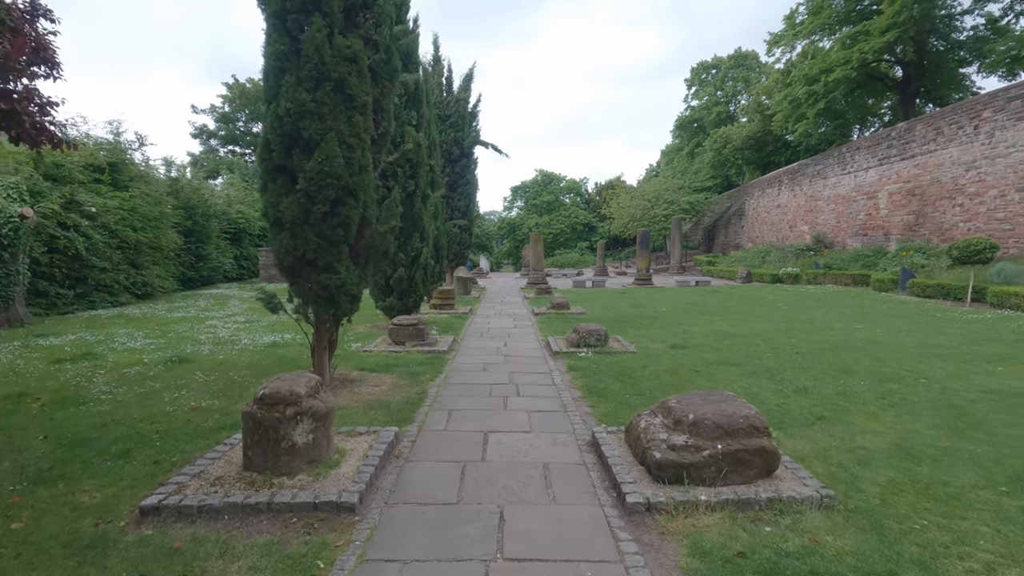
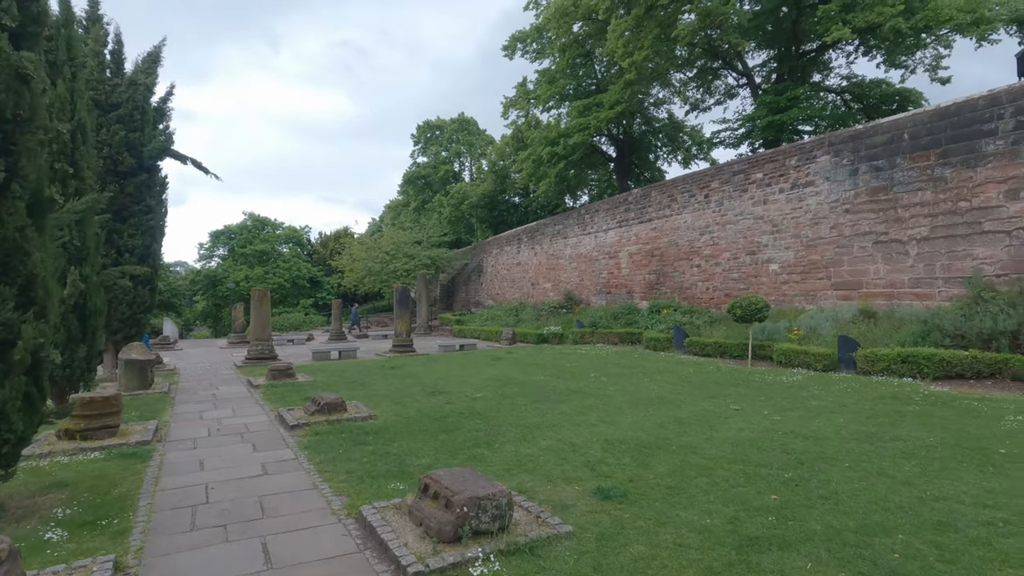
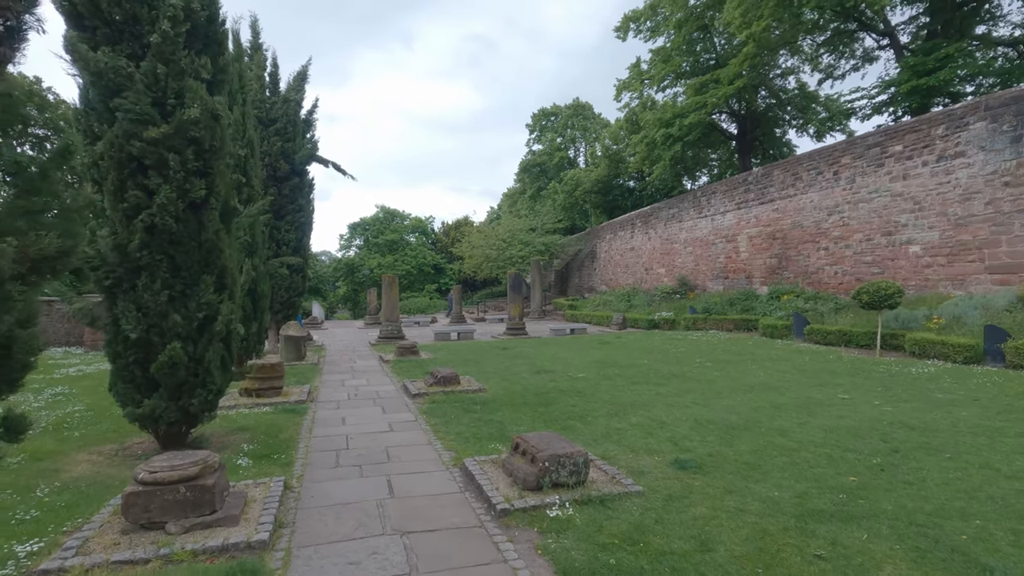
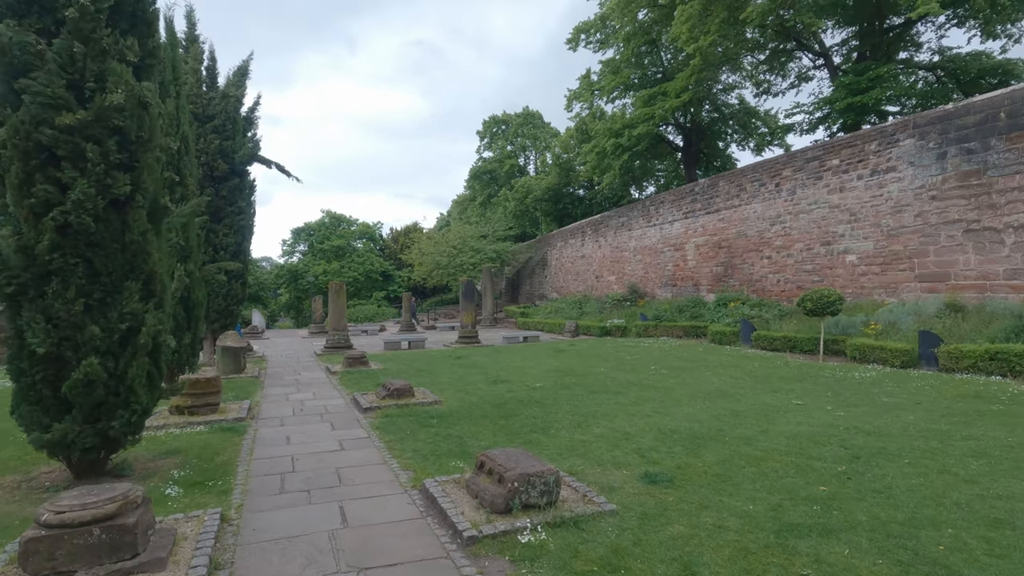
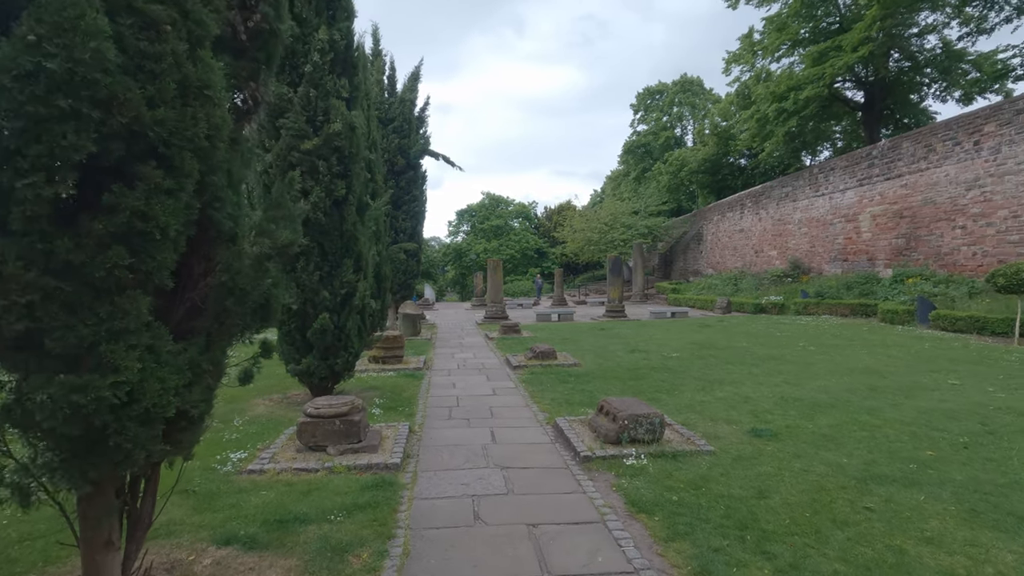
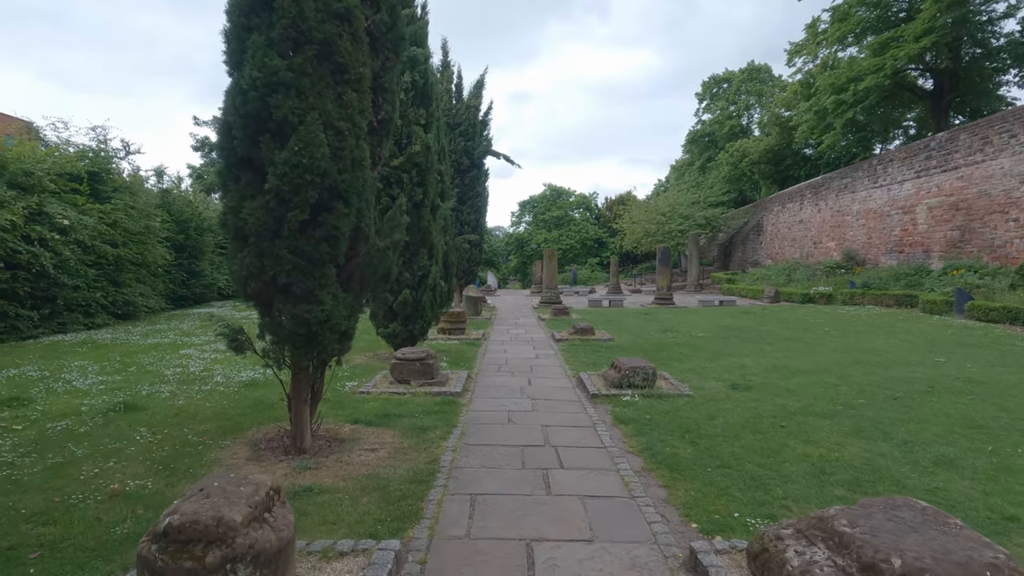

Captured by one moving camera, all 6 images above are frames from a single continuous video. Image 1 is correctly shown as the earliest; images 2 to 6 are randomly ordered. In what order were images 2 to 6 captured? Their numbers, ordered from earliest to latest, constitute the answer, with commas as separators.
6, 5, 3, 4, 2
